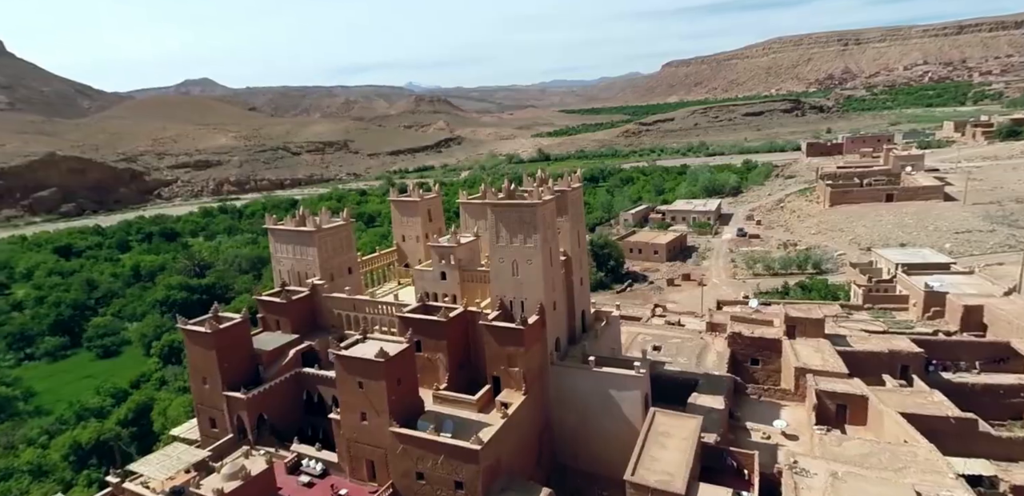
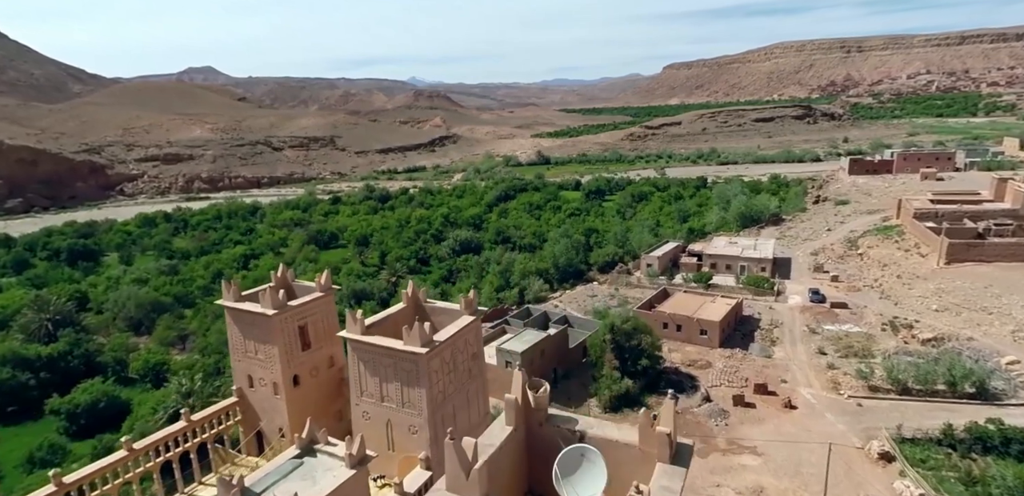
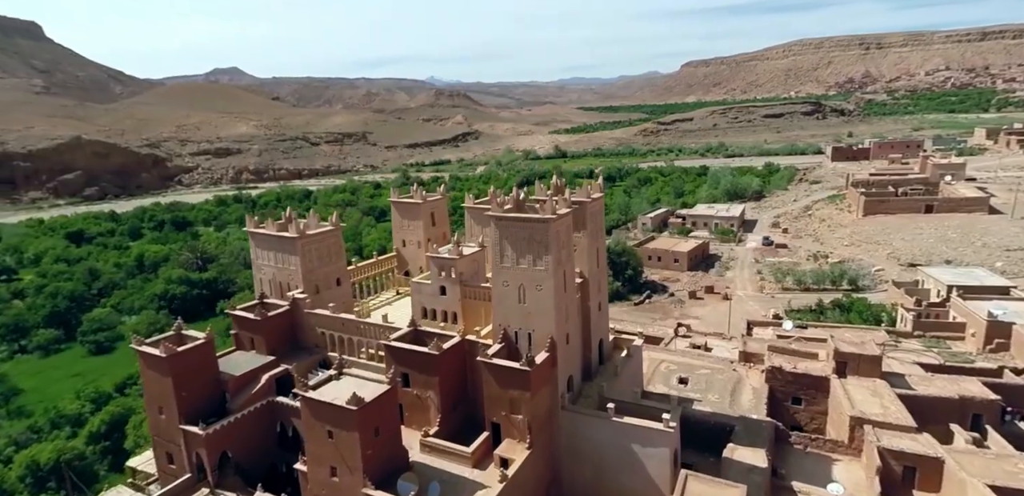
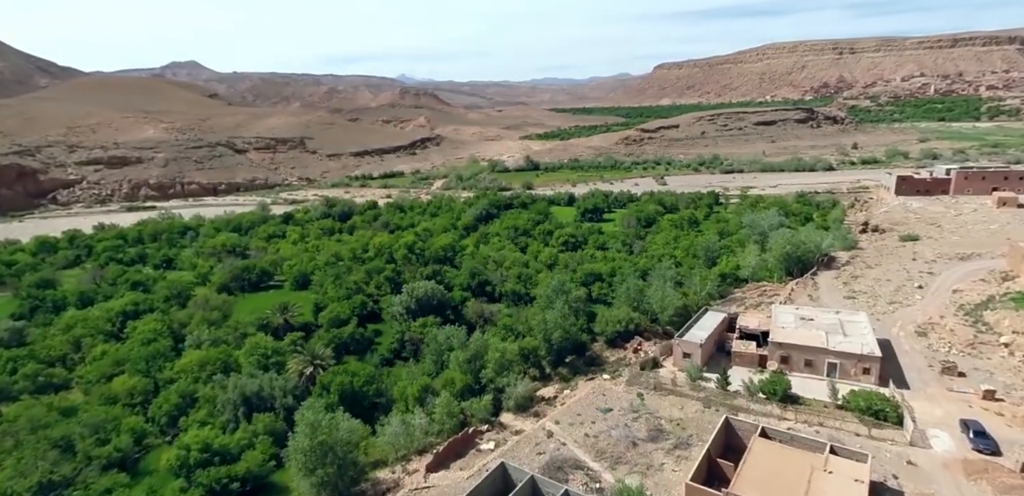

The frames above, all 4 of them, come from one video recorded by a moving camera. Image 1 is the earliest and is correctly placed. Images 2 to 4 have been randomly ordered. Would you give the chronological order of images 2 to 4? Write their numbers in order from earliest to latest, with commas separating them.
3, 2, 4
